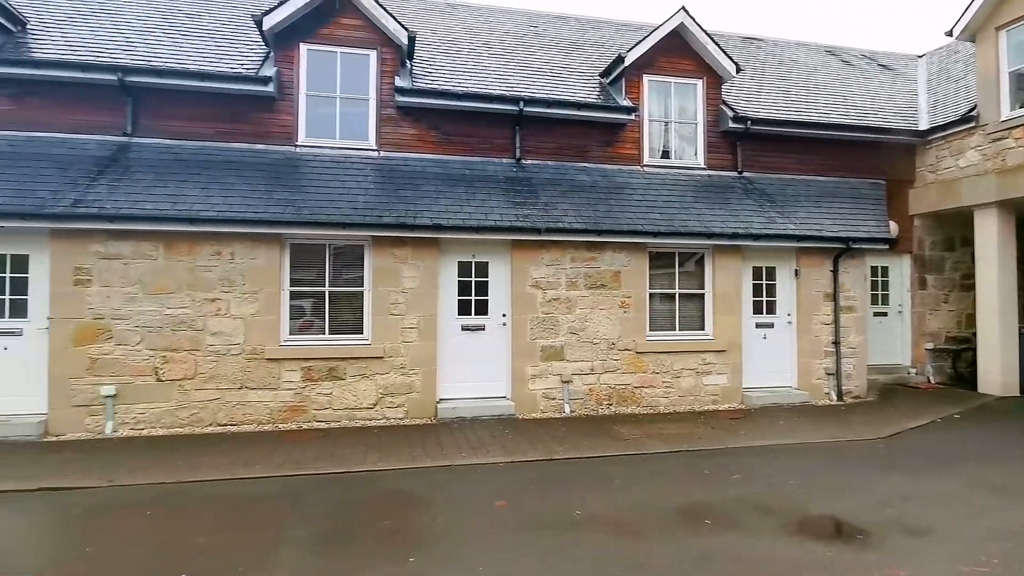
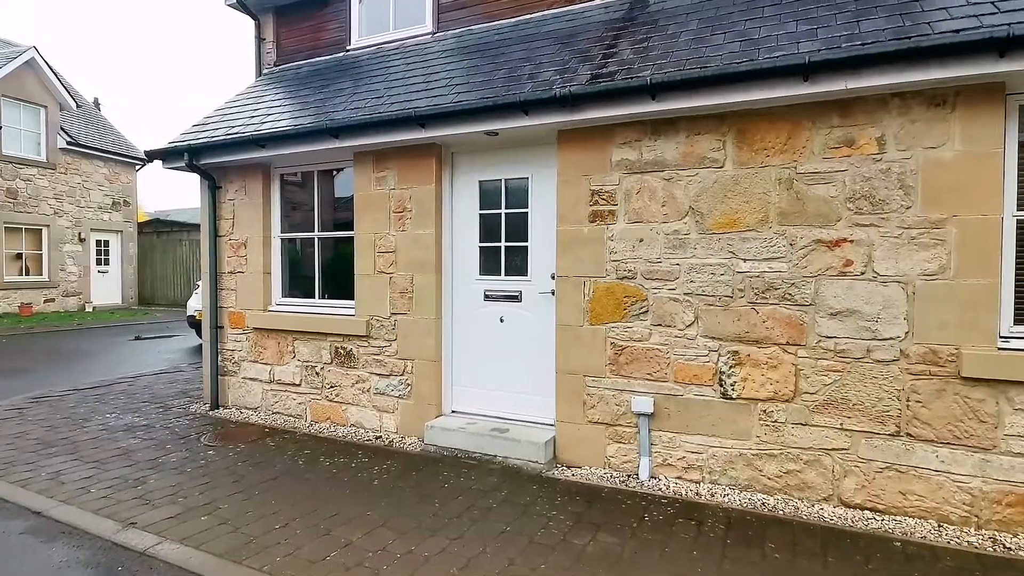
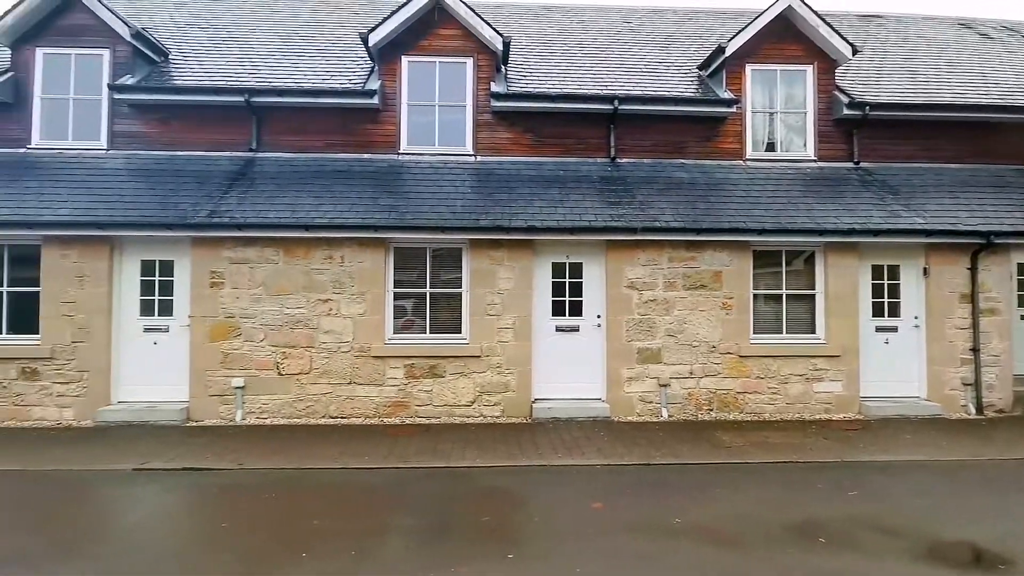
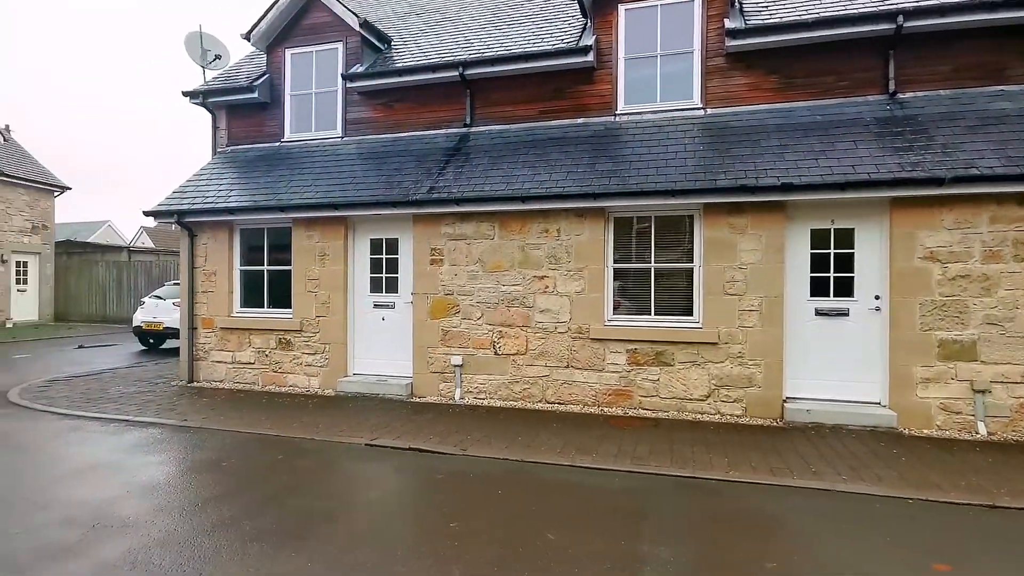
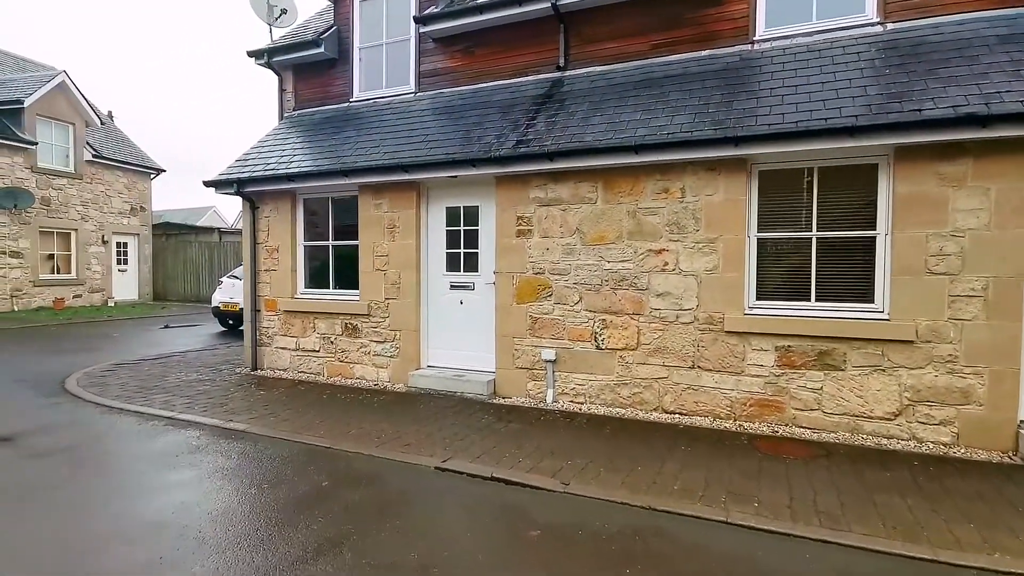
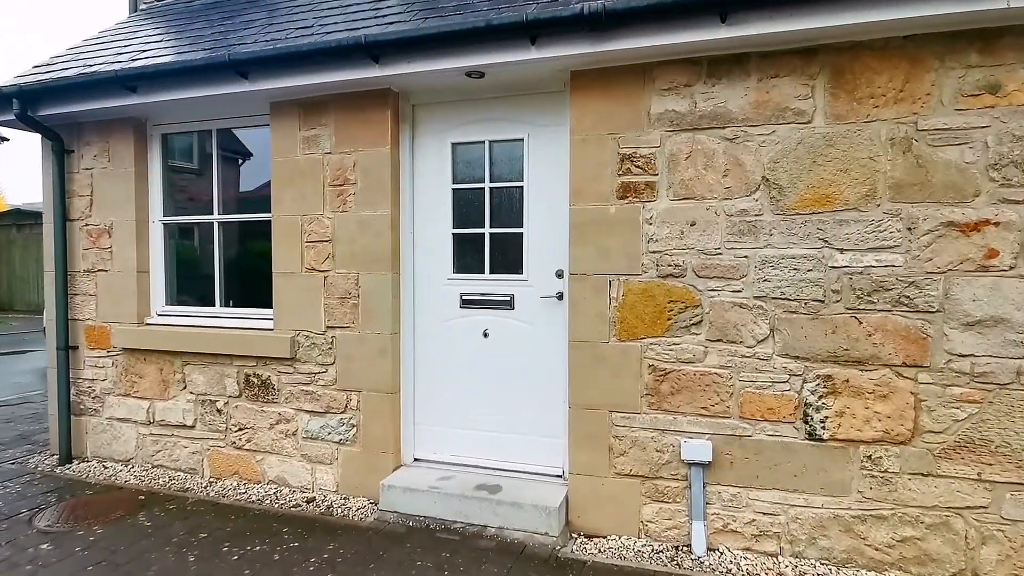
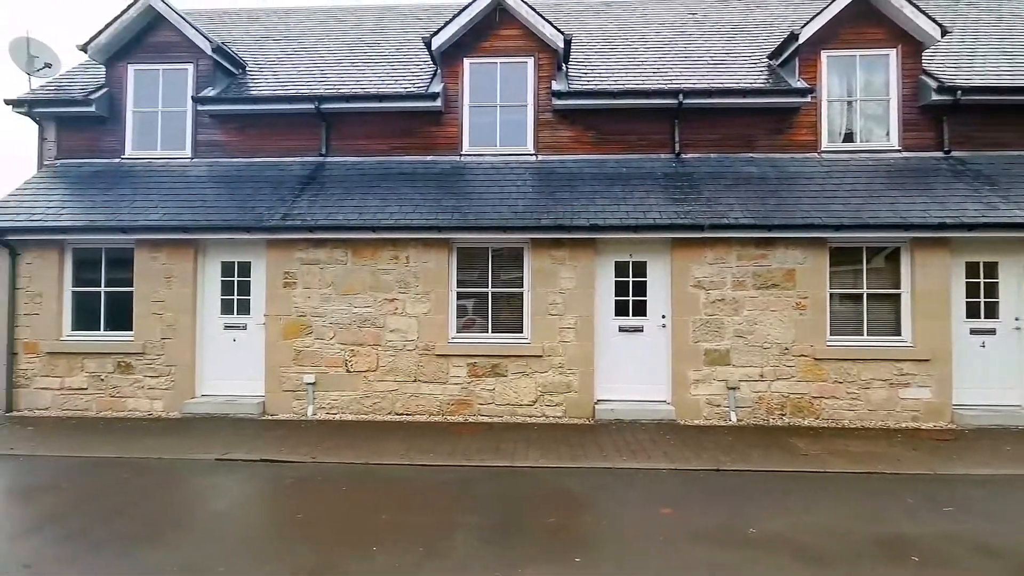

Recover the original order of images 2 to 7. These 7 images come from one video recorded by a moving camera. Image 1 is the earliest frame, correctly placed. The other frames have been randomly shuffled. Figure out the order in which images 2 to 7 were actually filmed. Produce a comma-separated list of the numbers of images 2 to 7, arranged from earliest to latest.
3, 7, 4, 5, 2, 6
